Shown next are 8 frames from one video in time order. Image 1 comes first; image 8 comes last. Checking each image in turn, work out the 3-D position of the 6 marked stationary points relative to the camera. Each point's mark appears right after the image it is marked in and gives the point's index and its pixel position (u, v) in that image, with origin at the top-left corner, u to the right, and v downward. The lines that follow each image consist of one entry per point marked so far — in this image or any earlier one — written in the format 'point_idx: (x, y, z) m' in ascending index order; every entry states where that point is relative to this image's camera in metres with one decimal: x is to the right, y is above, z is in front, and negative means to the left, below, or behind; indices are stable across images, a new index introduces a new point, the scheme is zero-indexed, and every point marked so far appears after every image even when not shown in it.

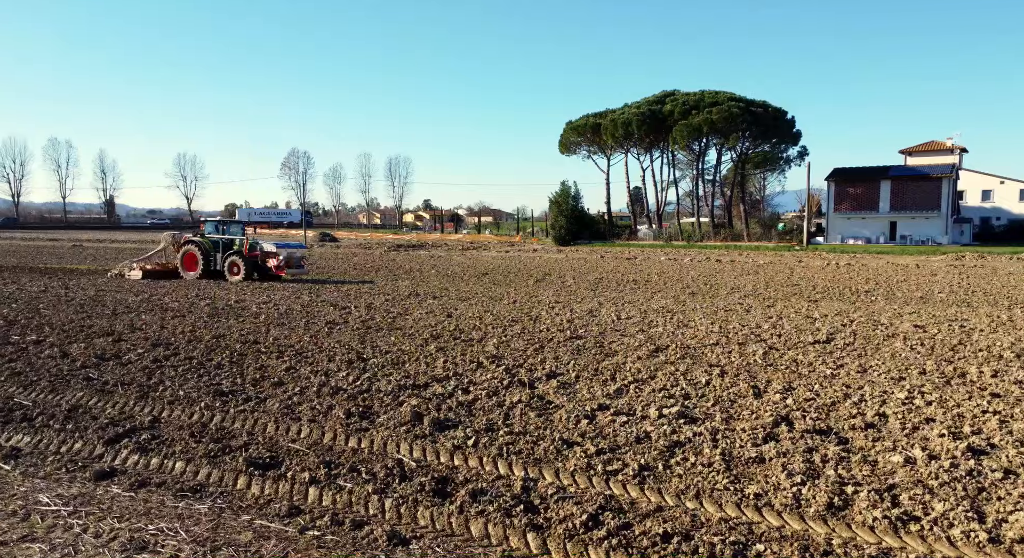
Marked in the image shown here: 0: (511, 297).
0: (+0.1, -0.4, +16.4) m
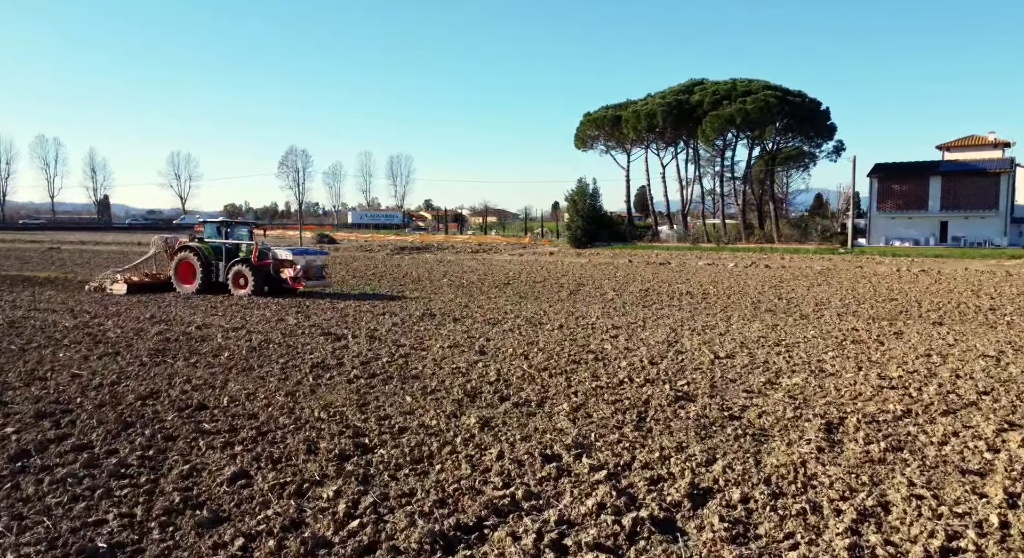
0: (+0.7, -0.7, +13.0) m
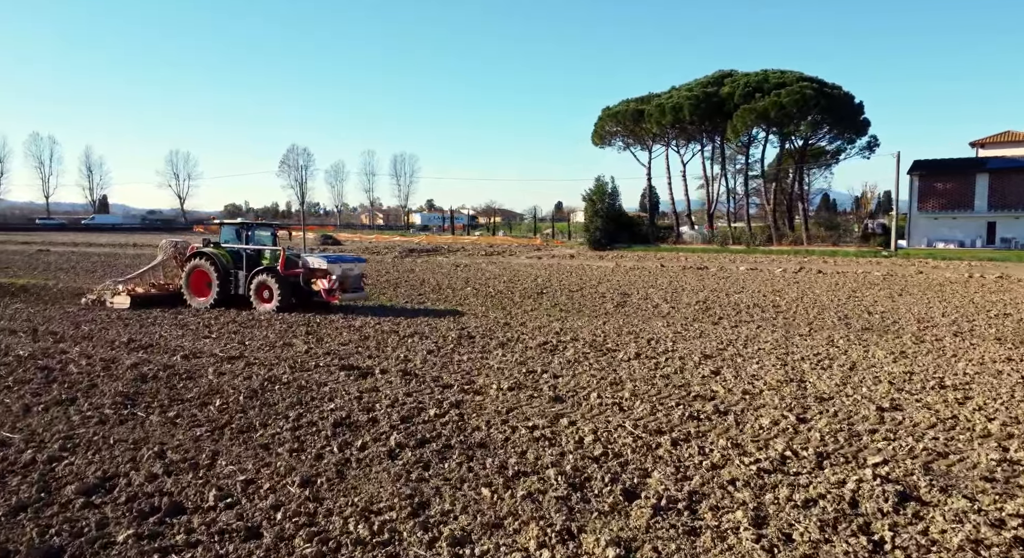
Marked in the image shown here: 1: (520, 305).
0: (+1.5, -0.9, +10.6) m
1: (+0.2, -0.6, +16.0) m
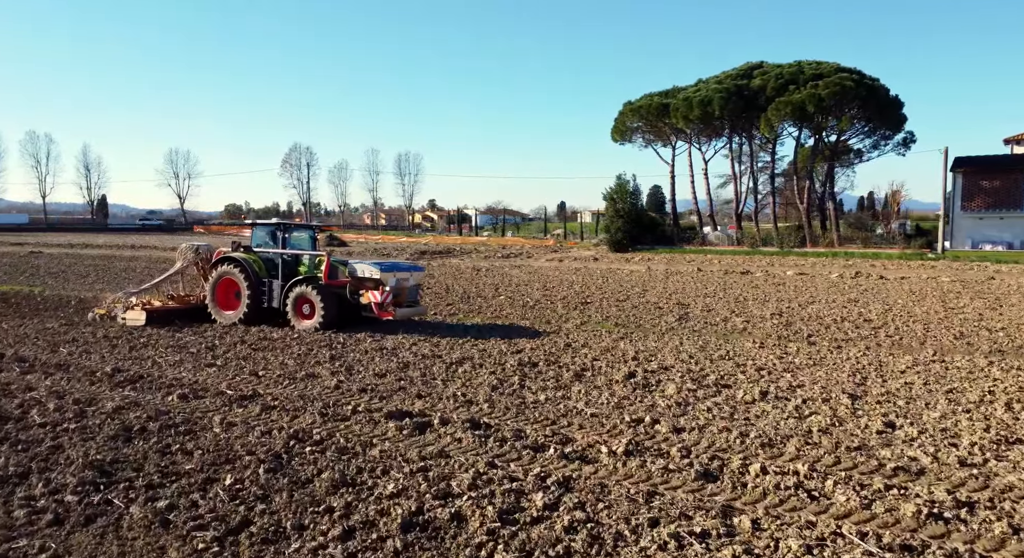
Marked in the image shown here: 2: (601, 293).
0: (+2.3, -1.0, +8.6) m
1: (+1.1, -0.7, +13.9) m
2: (+2.1, -0.3, +18.9) m
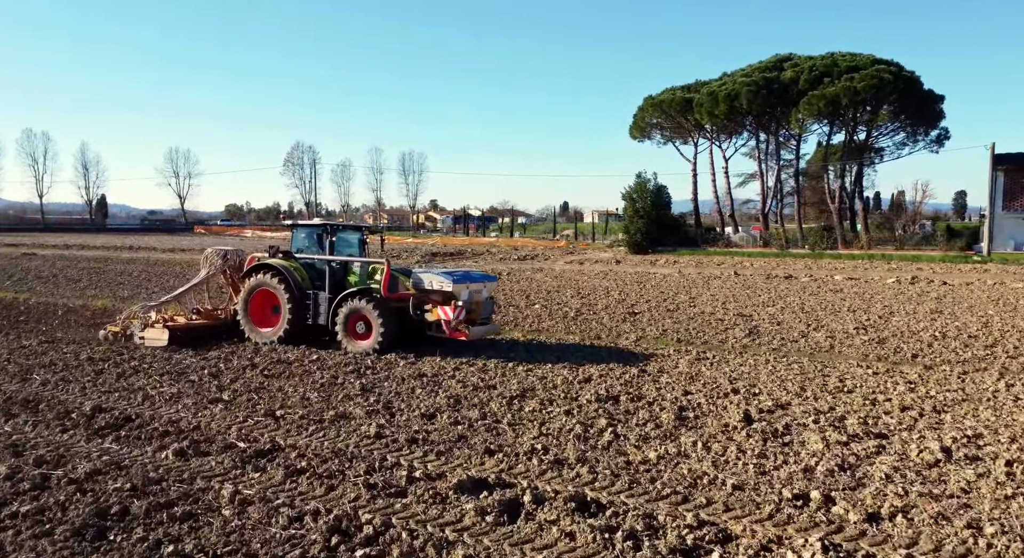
0: (+3.1, -1.2, +6.8) m
1: (+1.8, -0.9, +12.2) m
2: (+2.8, -0.5, +17.1) m
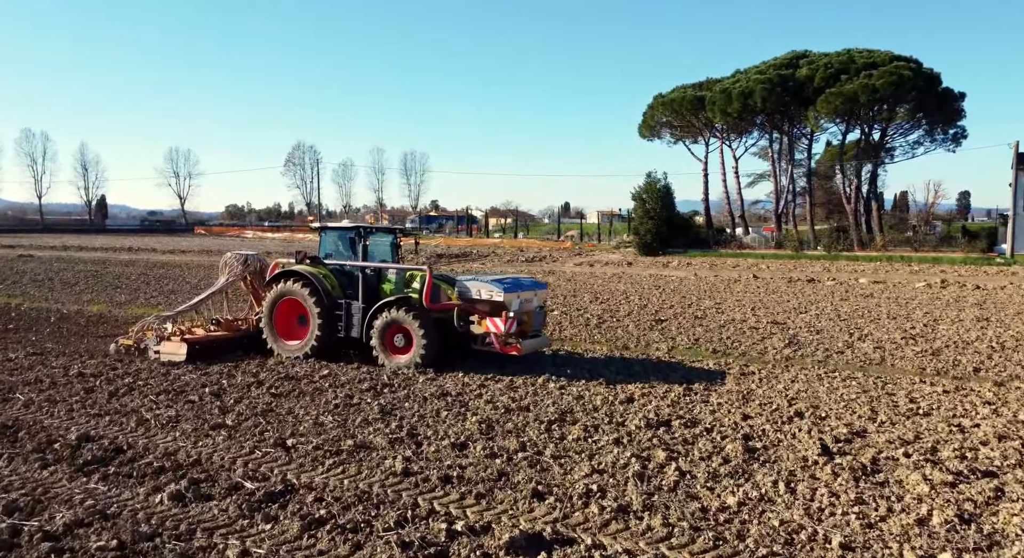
0: (+3.4, -1.3, +6.0) m
1: (+2.1, -1.0, +11.3) m
2: (+3.2, -0.6, +16.2) m
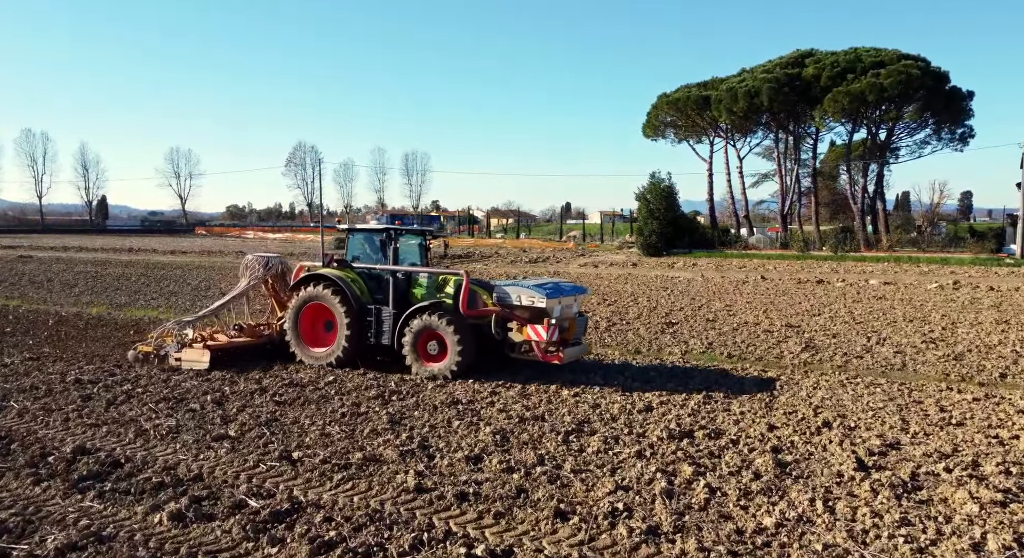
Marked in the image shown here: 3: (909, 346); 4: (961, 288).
0: (+3.5, -1.3, +5.7) m
1: (+2.3, -1.0, +11.0) m
2: (+3.3, -0.6, +15.9) m
3: (+5.6, -1.0, +11.2) m
4: (+10.8, -0.2, +18.9) m
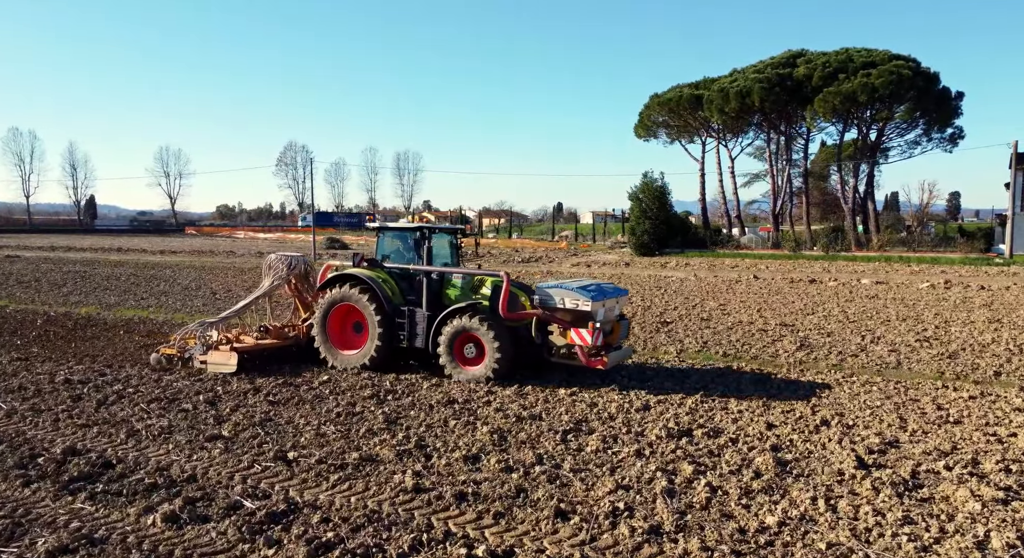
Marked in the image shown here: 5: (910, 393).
0: (+3.5, -1.3, +5.6) m
1: (+2.2, -1.0, +11.0) m
2: (+3.2, -0.6, +15.9) m
3: (+5.5, -0.9, +11.2) m
4: (+10.7, -0.2, +19.0) m
5: (+4.1, -1.2, +8.1) m
